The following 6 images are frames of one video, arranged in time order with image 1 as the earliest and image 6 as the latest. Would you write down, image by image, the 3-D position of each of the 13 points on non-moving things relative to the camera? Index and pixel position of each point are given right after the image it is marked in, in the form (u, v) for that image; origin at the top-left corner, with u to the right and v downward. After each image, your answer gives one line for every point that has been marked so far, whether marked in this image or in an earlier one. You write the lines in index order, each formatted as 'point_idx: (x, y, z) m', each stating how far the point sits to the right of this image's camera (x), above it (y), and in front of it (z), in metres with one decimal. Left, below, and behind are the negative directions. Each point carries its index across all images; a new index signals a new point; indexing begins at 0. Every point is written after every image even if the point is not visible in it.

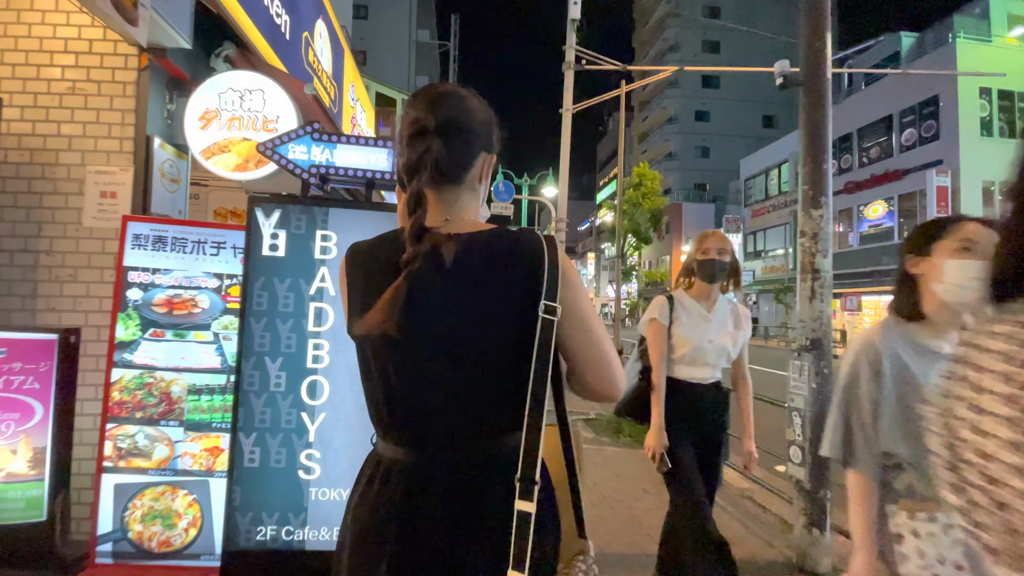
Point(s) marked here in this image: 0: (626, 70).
0: (+2.9, +5.5, +14.7) m
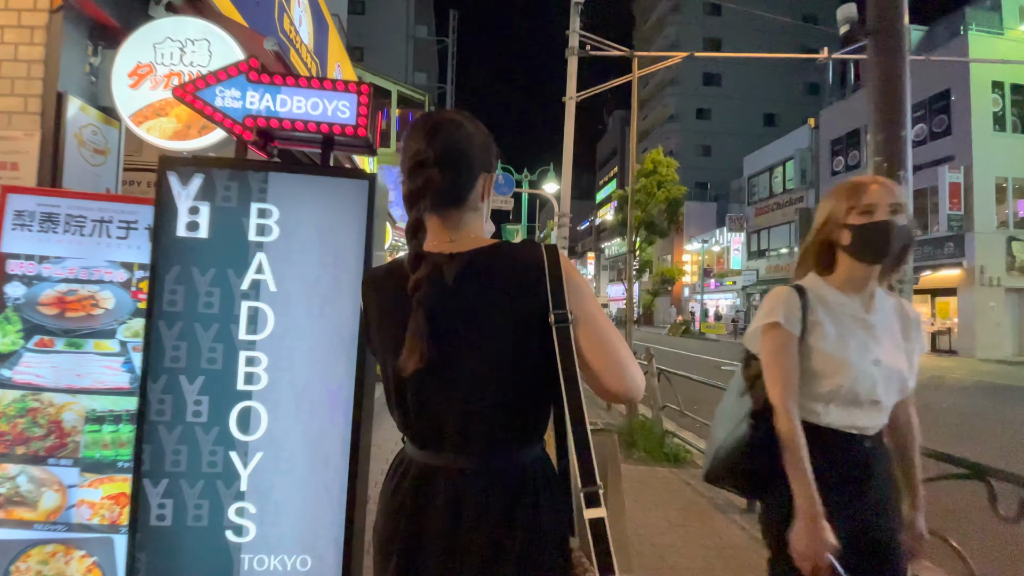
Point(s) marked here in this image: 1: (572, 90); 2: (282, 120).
0: (+2.9, +5.5, +13.8) m
1: (+1.4, +4.5, +13.1) m
2: (-0.9, +0.7, +2.4) m
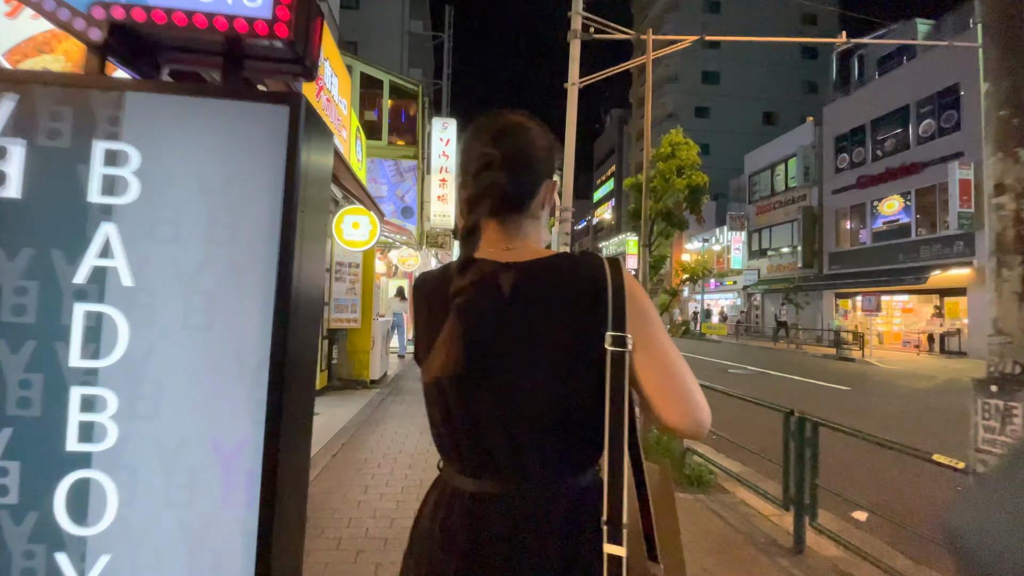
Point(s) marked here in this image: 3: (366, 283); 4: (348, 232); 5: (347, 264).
0: (+2.8, +5.5, +13.0) m
1: (+1.3, +4.5, +12.3) m
2: (-0.9, +0.7, +1.5) m
3: (-2.6, +0.1, +10.4) m
4: (-2.7, +0.9, +9.4) m
5: (-2.8, +0.4, +9.9) m
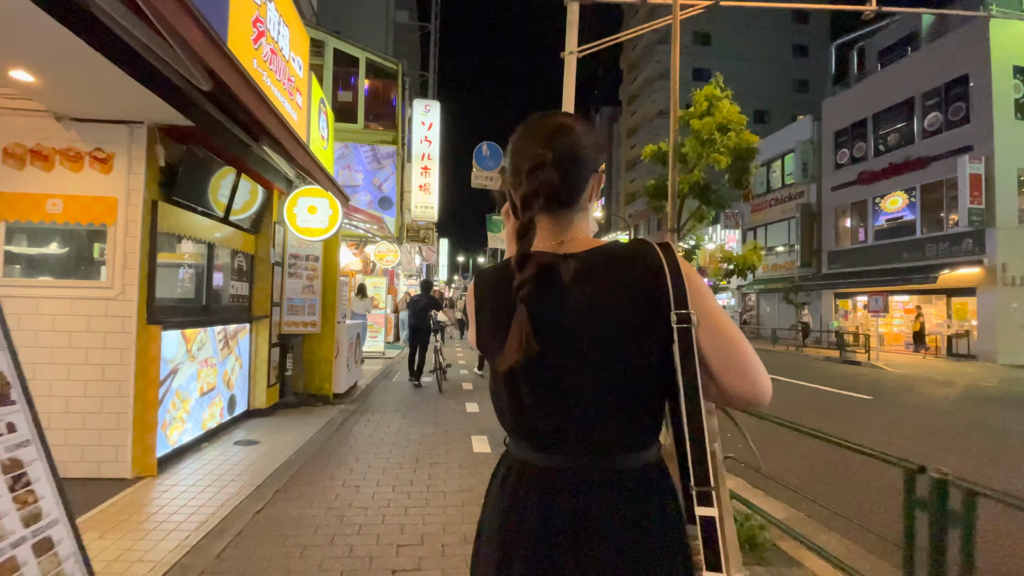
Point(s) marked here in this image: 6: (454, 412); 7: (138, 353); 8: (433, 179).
0: (+2.6, +5.6, +11.5) m
1: (+1.1, +4.5, +10.7) m
2: (-0.9, +0.7, -0.1) m
3: (-2.8, +0.1, +8.7) m
4: (-2.8, +0.9, +7.8) m
5: (-3.0, +0.5, +8.3) m
6: (-0.9, -1.8, +8.8) m
7: (-3.2, -0.6, +5.0) m
8: (-2.2, +3.0, +16.1) m
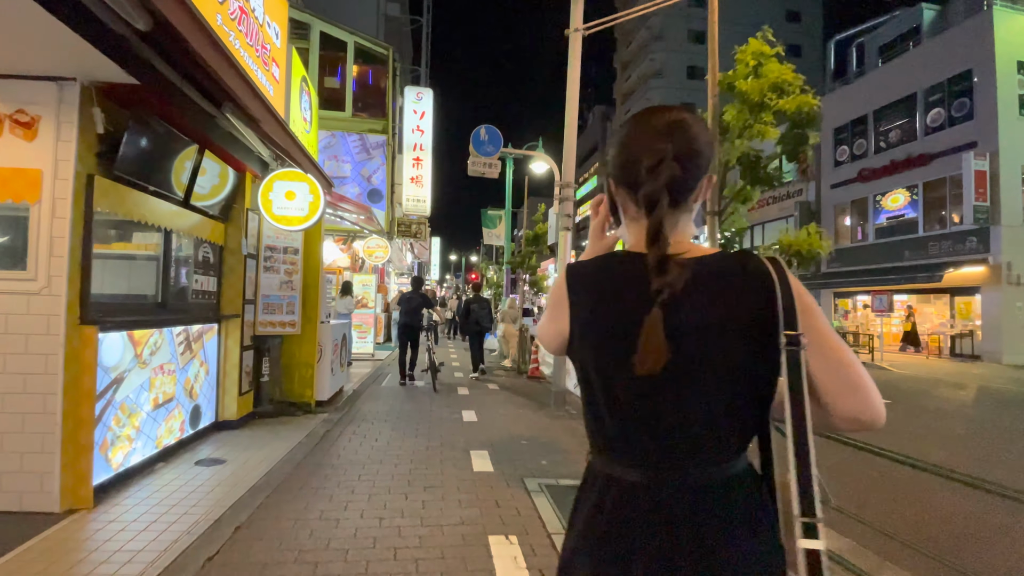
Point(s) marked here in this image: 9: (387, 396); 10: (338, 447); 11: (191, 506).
0: (+2.6, +5.6, +10.7) m
1: (+1.1, +4.6, +9.9) m
2: (-0.8, +0.8, -0.9) m
3: (-2.7, +0.2, +7.9) m
4: (-2.8, +1.0, +6.9) m
5: (-2.9, +0.5, +7.4) m
6: (-0.9, -1.8, +8.0) m
7: (-3.1, -0.5, +4.1) m
8: (-2.3, +3.1, +15.3) m
9: (-2.1, -1.8, +9.7) m
10: (-1.8, -1.7, +6.2) m
11: (-2.5, -1.7, +4.5) m
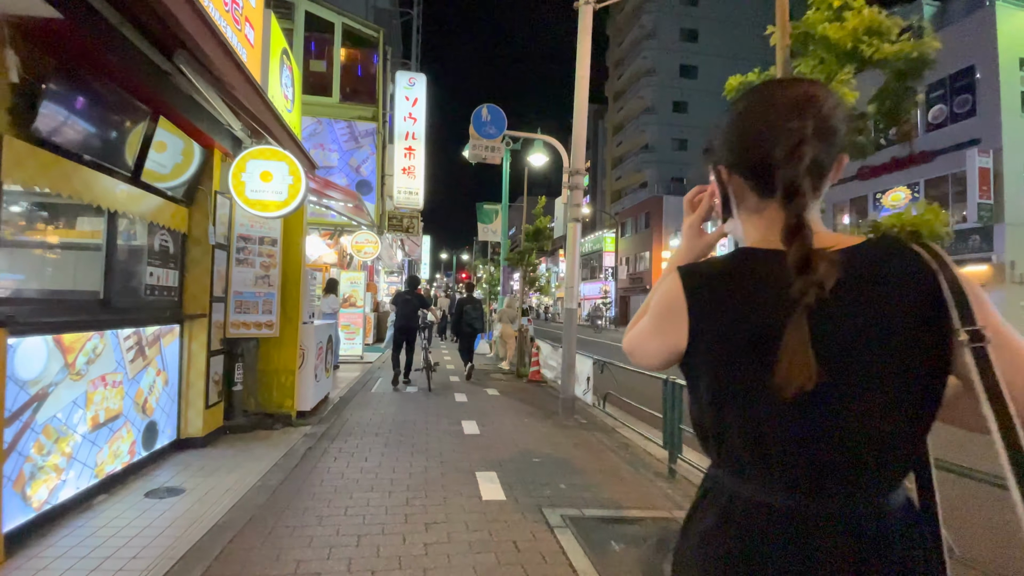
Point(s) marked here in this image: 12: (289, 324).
0: (+2.7, +5.7, +9.8) m
1: (+1.2, +4.6, +9.0) m
2: (-0.5, +0.8, -1.8) m
3: (-2.6, +0.2, +6.9) m
4: (-2.7, +1.0, +6.0) m
5: (-2.8, +0.6, +6.5) m
6: (-0.8, -1.7, +7.1) m
7: (-3.0, -0.5, +3.2) m
8: (-2.3, +3.1, +14.3) m
9: (-2.0, -1.8, +8.8) m
10: (-1.7, -1.7, +5.3) m
11: (-2.3, -1.6, +3.6) m
12: (-2.6, -0.4, +6.9) m
